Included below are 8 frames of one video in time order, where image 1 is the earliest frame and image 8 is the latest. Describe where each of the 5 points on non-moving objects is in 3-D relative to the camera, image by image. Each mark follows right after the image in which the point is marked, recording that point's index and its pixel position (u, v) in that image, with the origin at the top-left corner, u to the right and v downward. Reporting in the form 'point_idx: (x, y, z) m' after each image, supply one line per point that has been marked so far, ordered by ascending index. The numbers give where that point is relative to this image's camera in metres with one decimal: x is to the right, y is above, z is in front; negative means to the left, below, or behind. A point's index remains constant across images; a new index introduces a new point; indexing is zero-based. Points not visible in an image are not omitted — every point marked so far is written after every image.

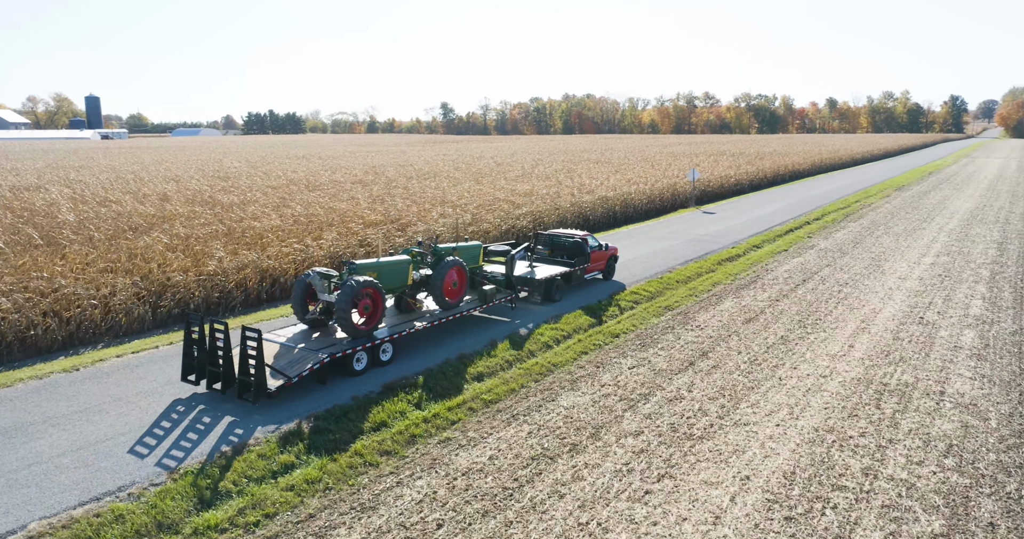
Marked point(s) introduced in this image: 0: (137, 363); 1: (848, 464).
0: (-5.5, -1.4, +9.0) m
1: (+3.6, -2.0, +6.5) m
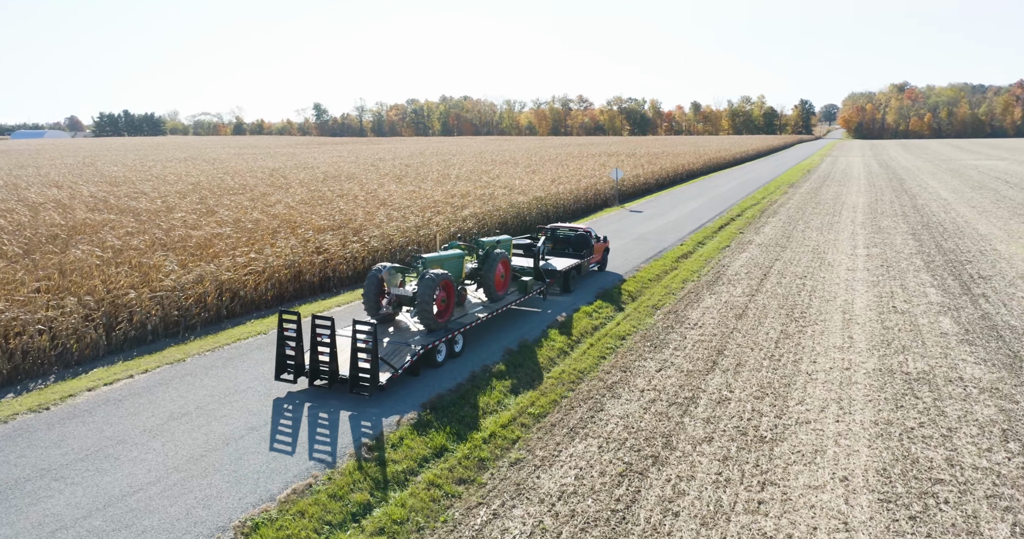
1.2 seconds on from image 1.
0: (-4.9, -1.6, +7.8) m
1: (+4.4, -2.0, +6.5) m
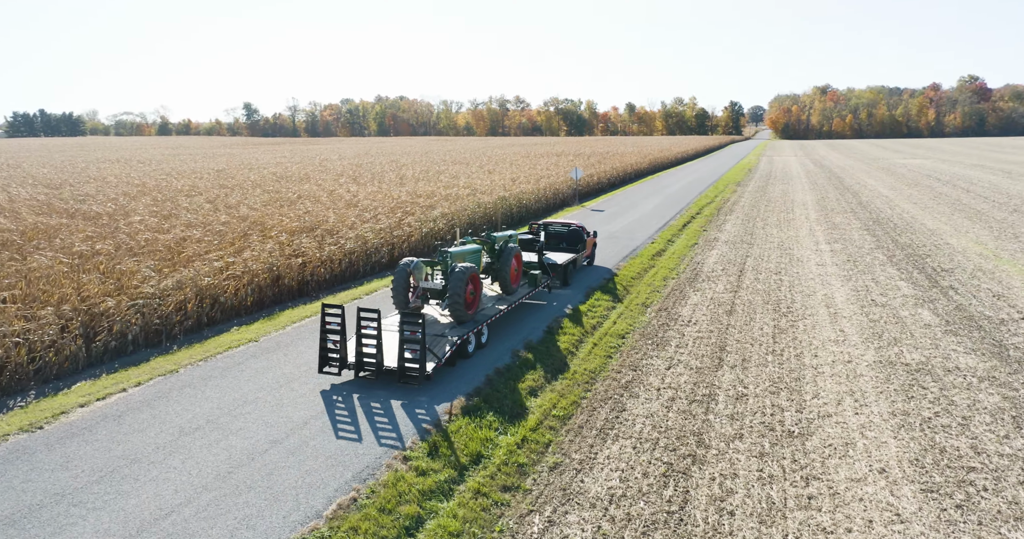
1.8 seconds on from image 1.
0: (-4.6, -1.7, +7.3) m
1: (+4.8, -1.9, +6.7) m
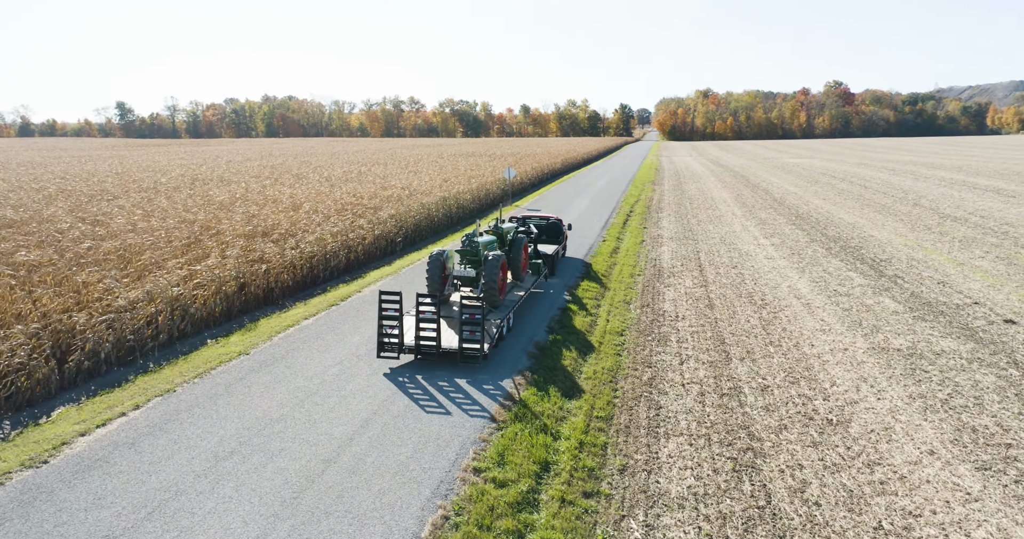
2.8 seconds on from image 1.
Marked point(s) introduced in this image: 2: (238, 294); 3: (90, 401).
0: (-4.0, -1.8, +6.5) m
1: (+5.4, -1.8, +7.1) m
2: (-5.8, -0.5, +13.1) m
3: (-5.4, -1.7, +7.9) m
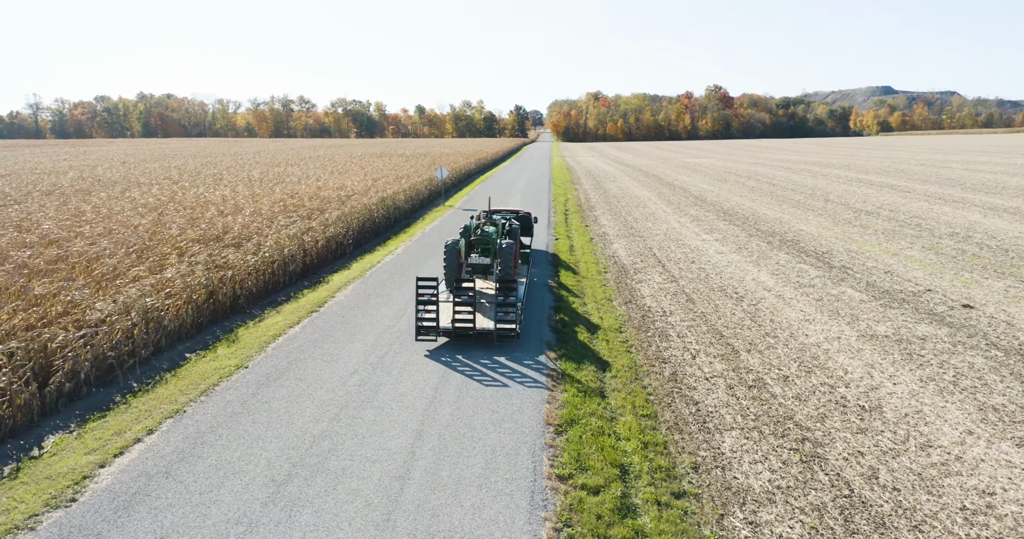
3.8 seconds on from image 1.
0: (-3.3, -1.9, +5.8) m
1: (+5.9, -1.6, +7.6) m
2: (-6.0, -0.6, +12.1) m
3: (-4.8, -1.8, +7.0) m
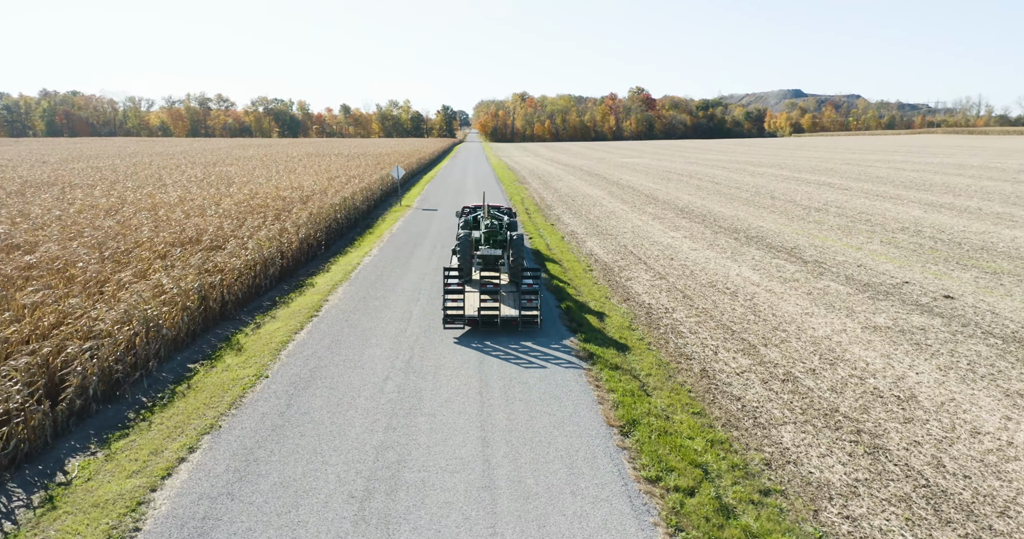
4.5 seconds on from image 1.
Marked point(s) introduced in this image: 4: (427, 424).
0: (-2.5, -1.9, +5.4) m
1: (+6.5, -1.5, +8.0) m
2: (-5.8, -0.7, +11.4) m
3: (-4.1, -1.9, +6.4) m
4: (-0.9, -1.7, +6.6) m
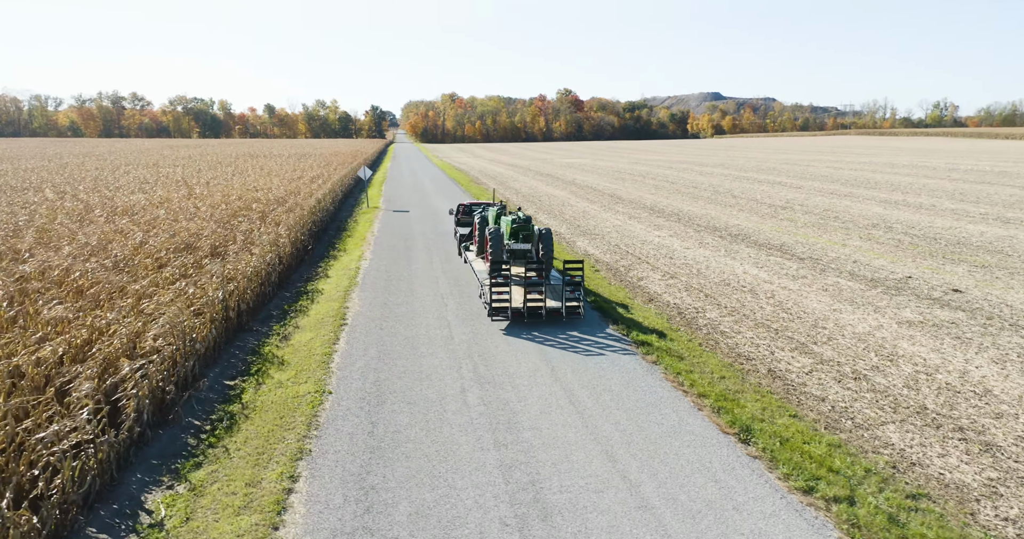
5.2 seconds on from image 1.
0: (-1.2, -2.0, +4.9) m
1: (+7.5, -1.5, +8.2) m
2: (-5.0, -0.9, +10.6) m
3: (-2.9, -2.0, +5.8) m
4: (+0.2, -1.7, +6.2) m
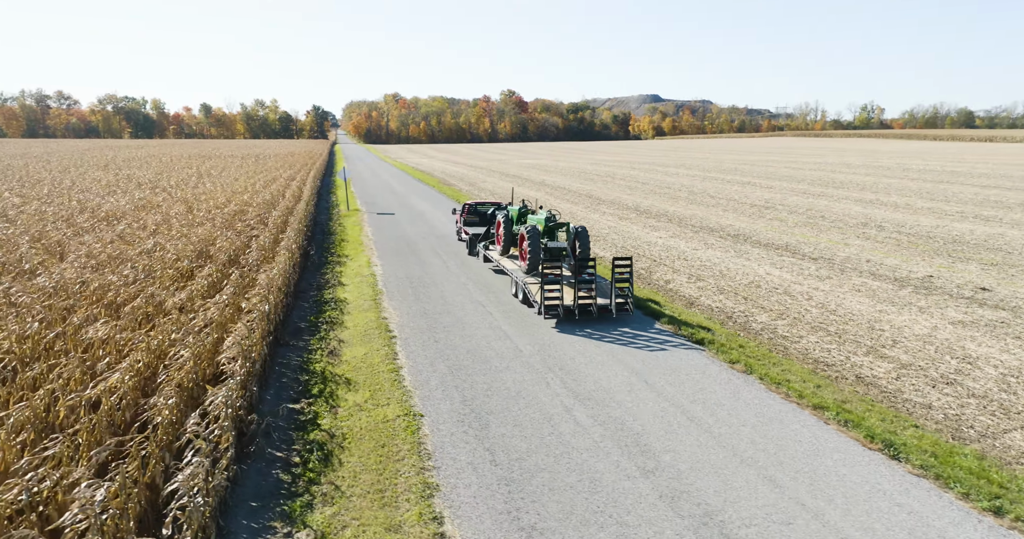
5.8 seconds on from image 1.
0: (+0.2, -2.1, +4.3) m
1: (+8.7, -1.5, +8.2) m
2: (-3.9, -1.0, +9.8) m
3: (-1.6, -2.1, +5.1) m
4: (+1.6, -1.8, +5.8) m
